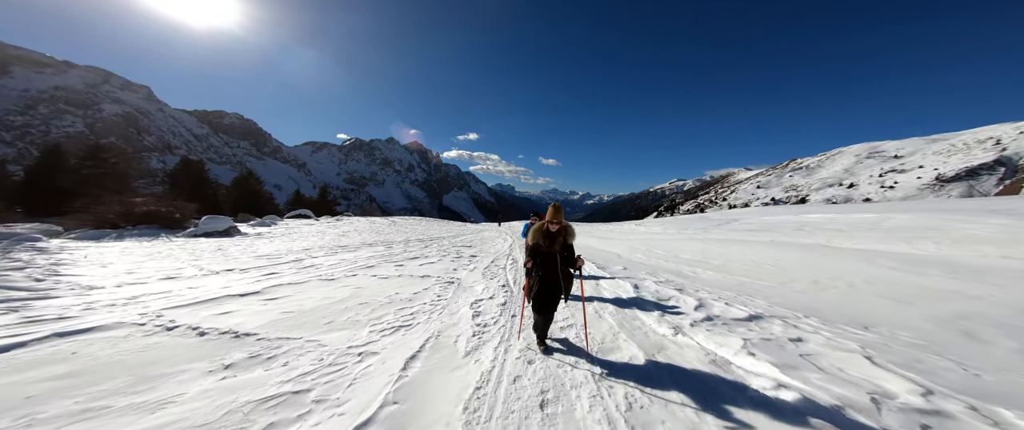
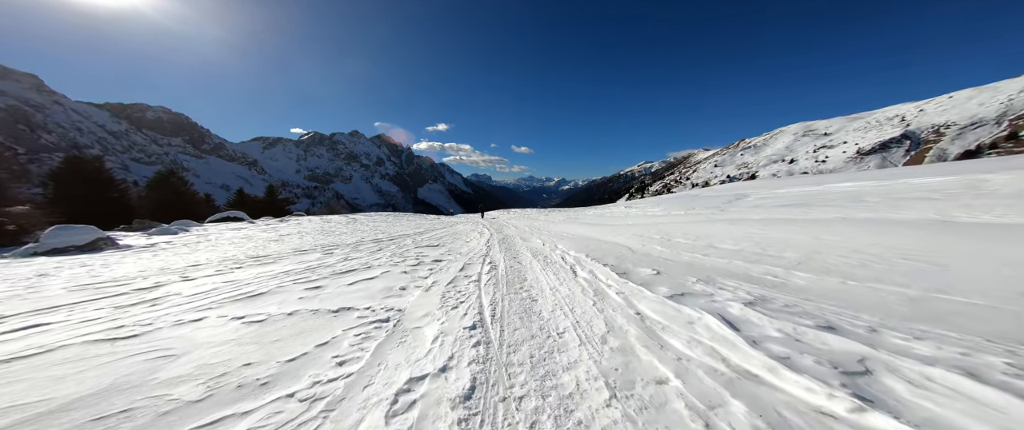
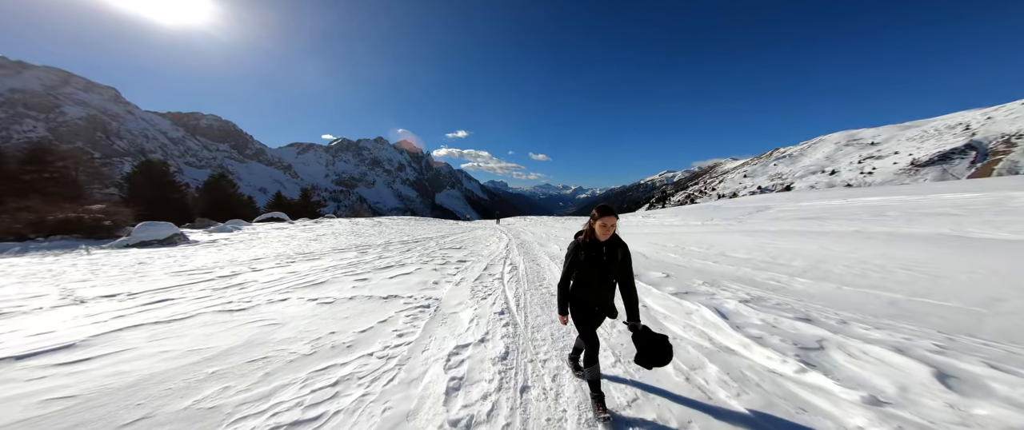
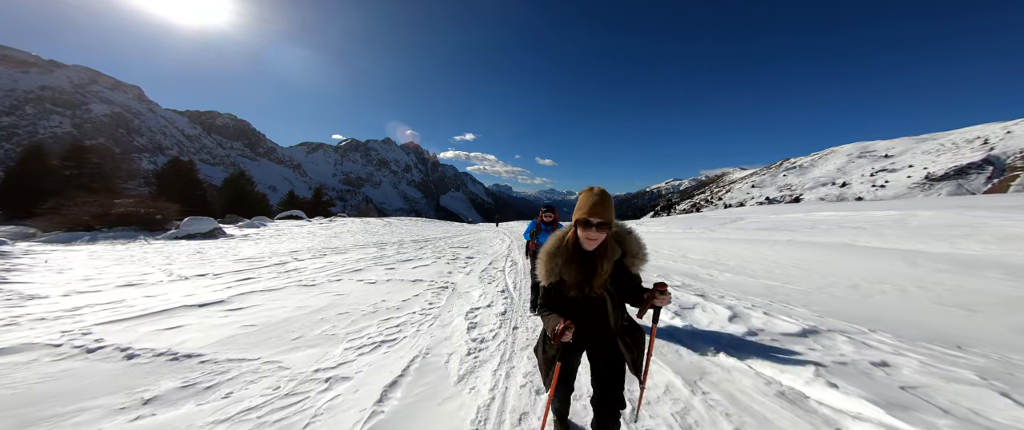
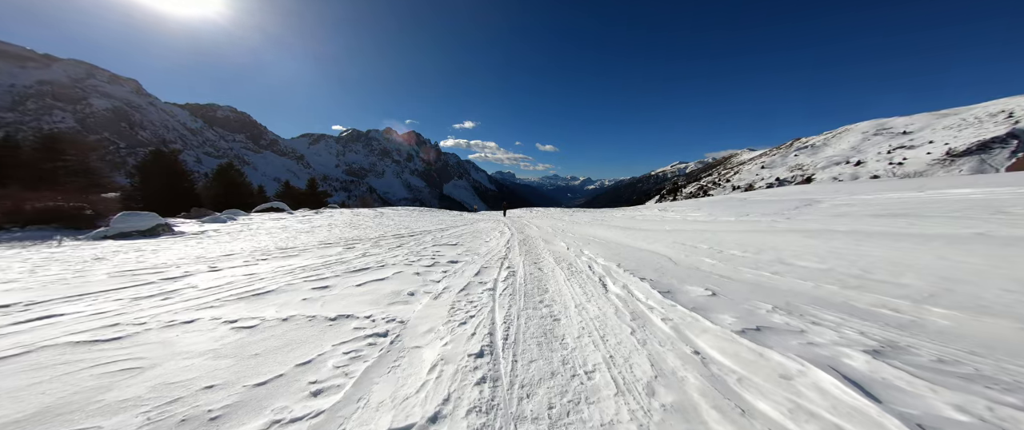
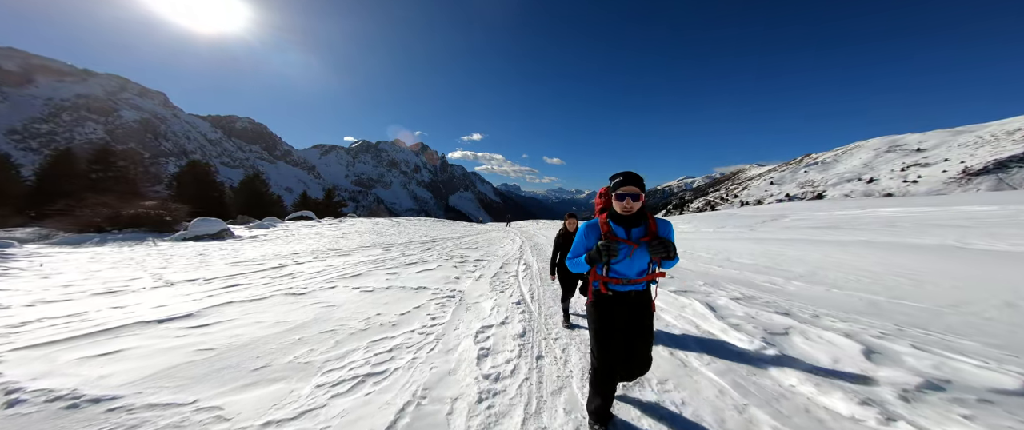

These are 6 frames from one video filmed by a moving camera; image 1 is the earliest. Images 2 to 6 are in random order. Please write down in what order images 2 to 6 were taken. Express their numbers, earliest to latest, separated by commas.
4, 6, 3, 2, 5
